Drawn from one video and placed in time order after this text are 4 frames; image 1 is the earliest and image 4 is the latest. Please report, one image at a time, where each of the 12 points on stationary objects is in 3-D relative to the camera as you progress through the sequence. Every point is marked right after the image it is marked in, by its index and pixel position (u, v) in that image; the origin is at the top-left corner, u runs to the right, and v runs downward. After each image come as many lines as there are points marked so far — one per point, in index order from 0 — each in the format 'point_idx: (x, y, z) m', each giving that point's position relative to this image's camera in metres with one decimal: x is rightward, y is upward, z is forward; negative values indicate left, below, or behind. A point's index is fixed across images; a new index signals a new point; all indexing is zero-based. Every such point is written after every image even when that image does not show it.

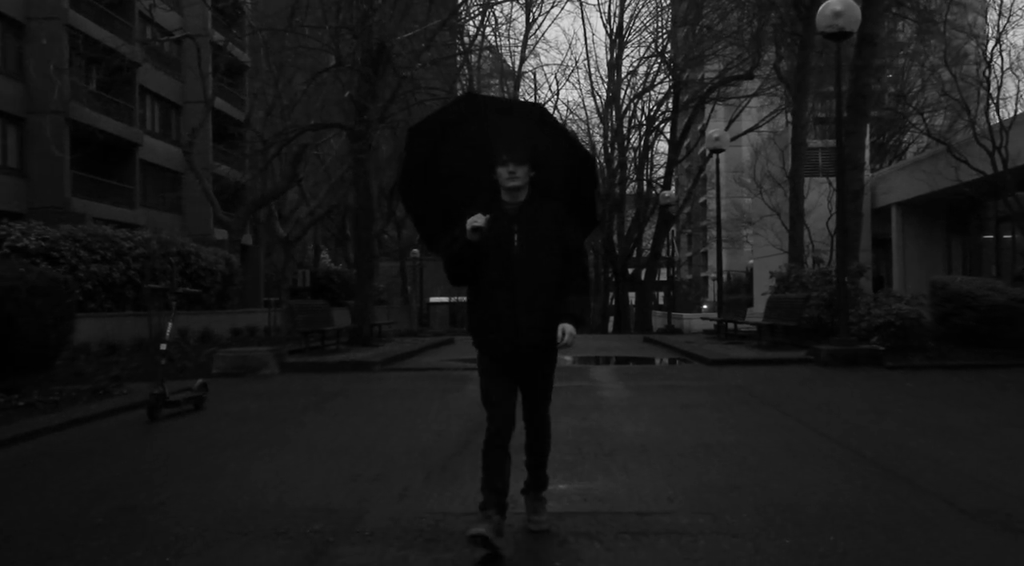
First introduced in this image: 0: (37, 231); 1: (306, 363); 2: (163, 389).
0: (-9.2, +1.0, +16.5) m
1: (-3.2, -1.3, +13.1) m
2: (-3.5, -1.1, +8.4) m
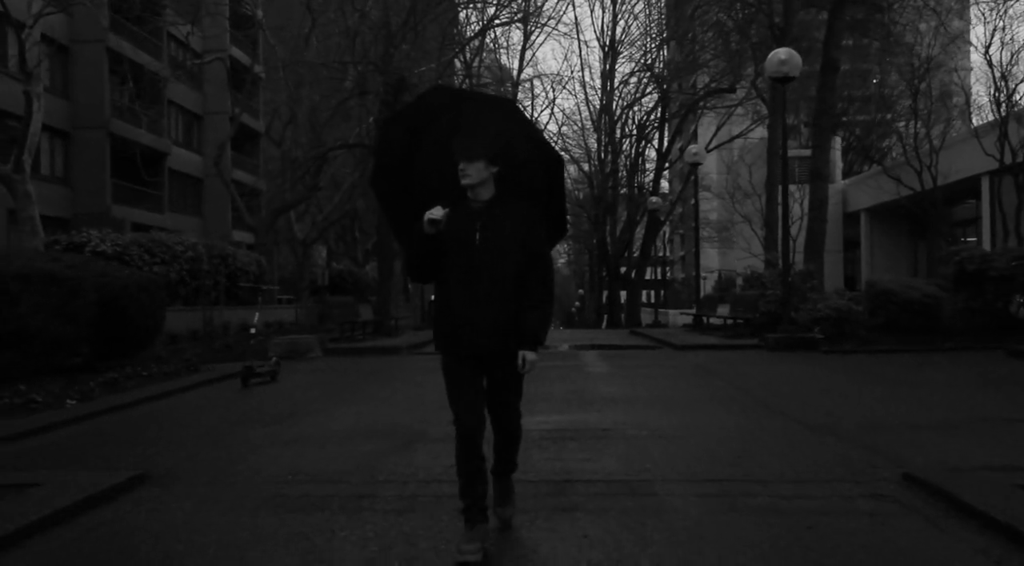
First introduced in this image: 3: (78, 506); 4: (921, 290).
0: (-9.2, +1.0, +19.1) m
1: (-3.1, -1.2, +15.7) m
2: (-3.4, -1.1, +11.0) m
3: (-2.5, -1.3, +4.9) m
4: (+7.6, -0.1, +15.5) m
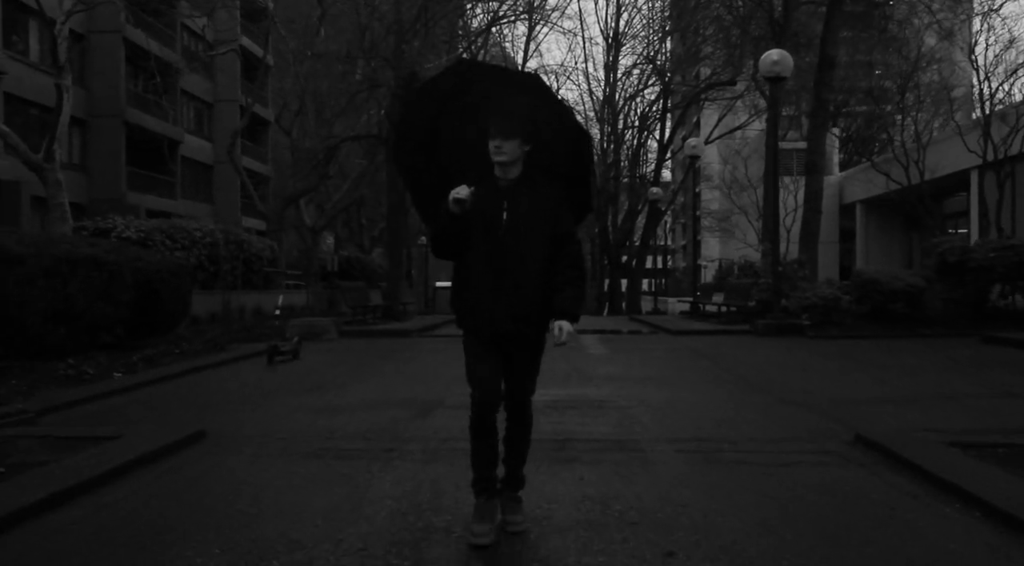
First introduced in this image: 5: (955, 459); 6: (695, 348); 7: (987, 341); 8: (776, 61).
0: (-9.1, +1.4, +20.0) m
1: (-3.1, -1.0, +16.6) m
2: (-3.4, -0.8, +11.9) m
3: (-2.4, -1.2, +5.8) m
4: (+7.7, +0.1, +16.4) m
5: (+2.8, -1.1, +5.2) m
6: (+3.1, -1.1, +14.0) m
7: (+7.6, -0.9, +13.4) m
8: (+5.0, +4.2, +15.7) m
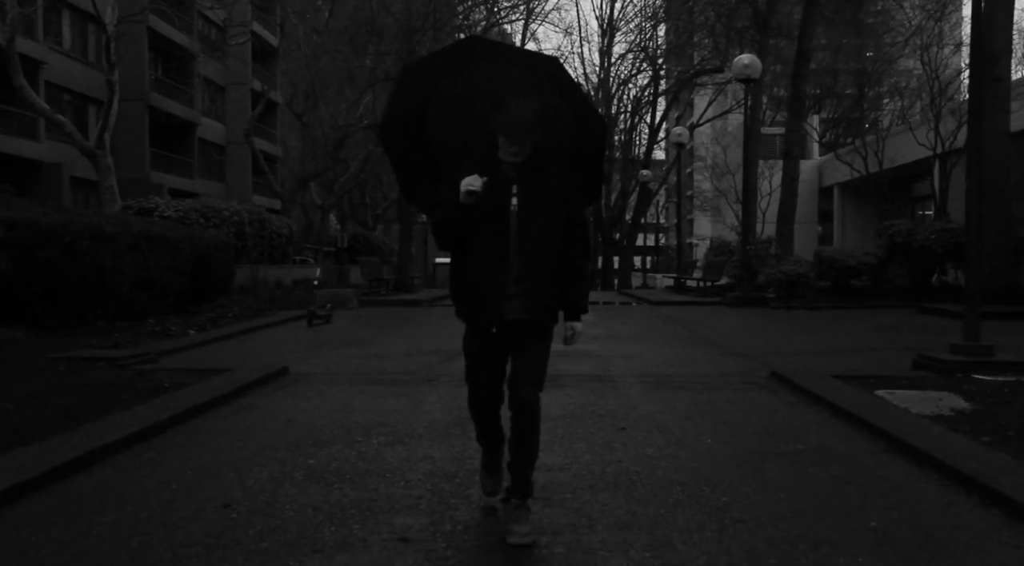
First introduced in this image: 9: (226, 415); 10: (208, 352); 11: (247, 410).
0: (-9.1, +2.1, +22.0) m
1: (-3.1, -0.4, +18.7) m
2: (-3.3, -0.4, +14.0) m
3: (-2.4, -0.9, +7.9) m
4: (+7.7, +0.6, +18.5) m
5: (+2.8, -0.9, +7.4) m
6: (+3.1, -0.6, +16.2) m
7: (+7.7, -0.5, +15.6) m
8: (+5.0, +4.7, +17.8) m
9: (-2.2, -1.0, +6.5) m
10: (-3.6, -0.8, +10.0) m
11: (-2.1, -1.0, +6.7) m
